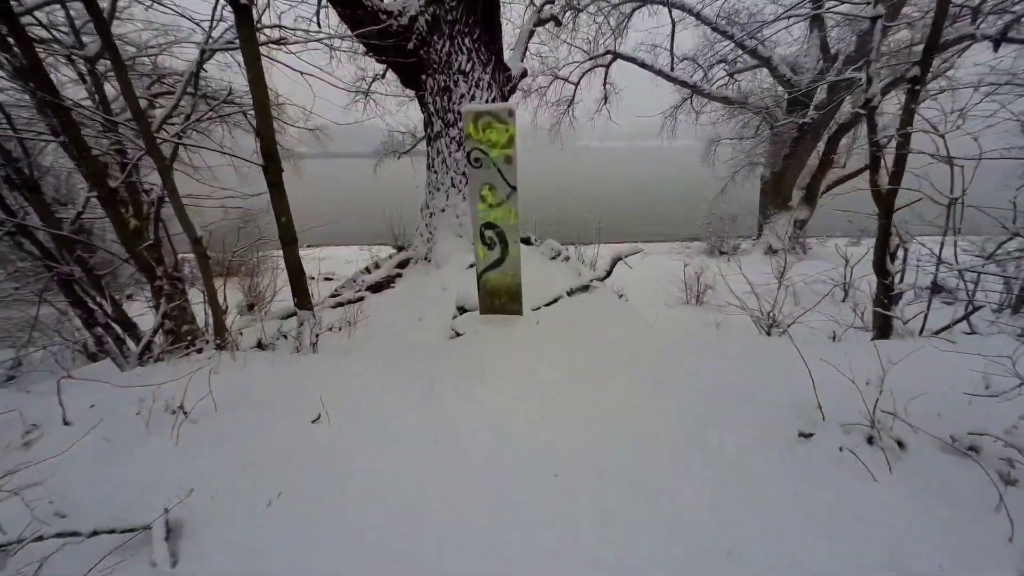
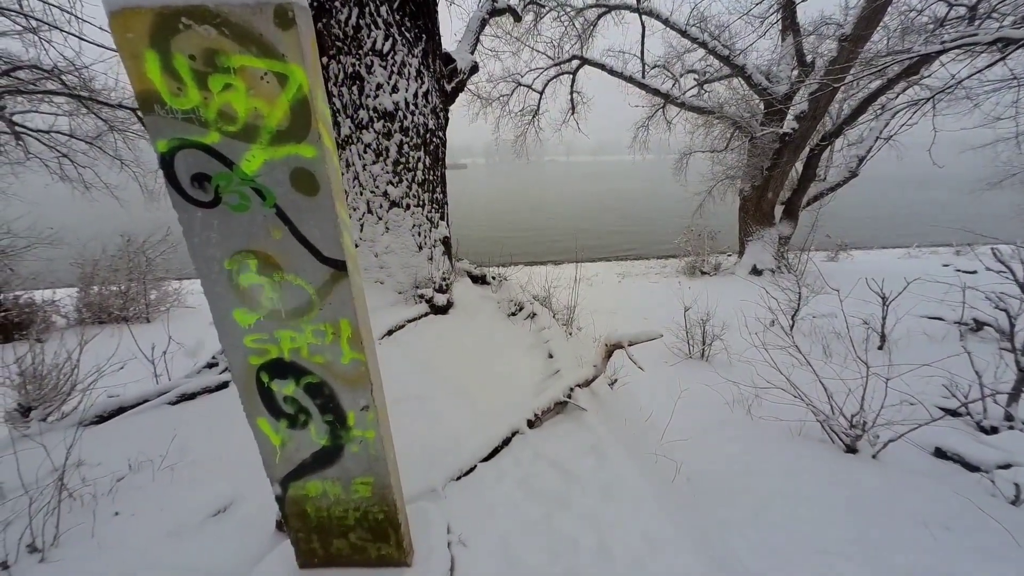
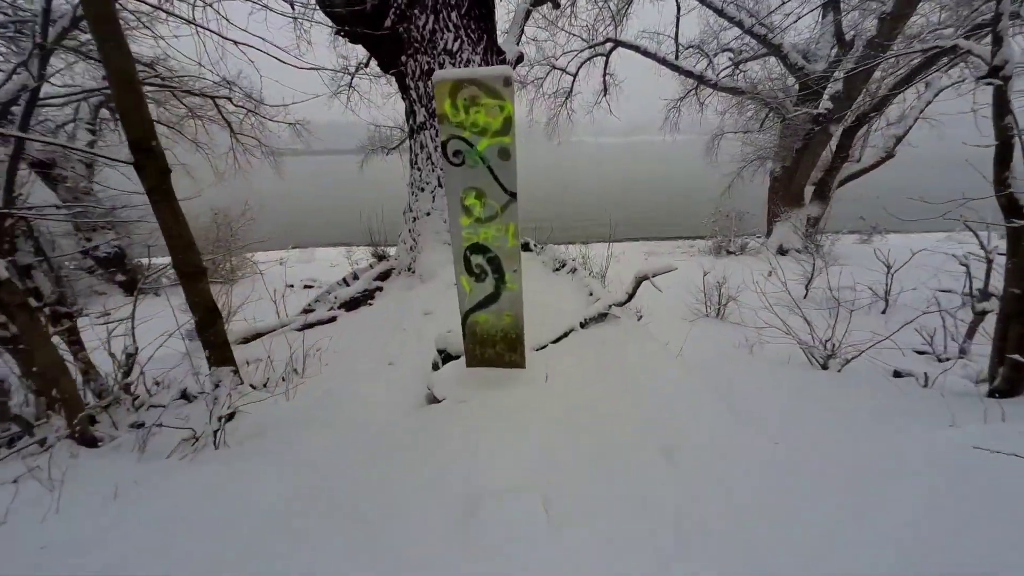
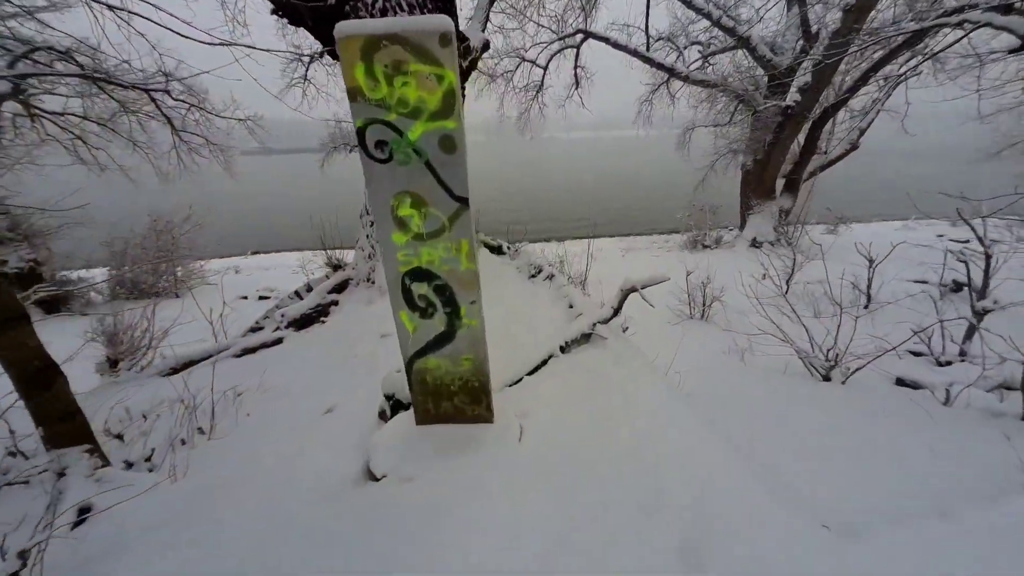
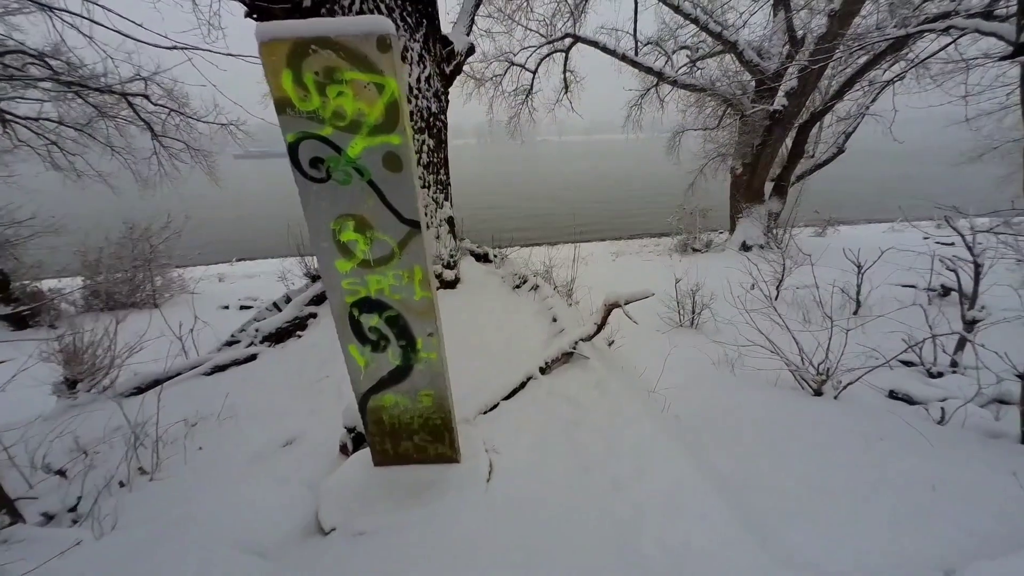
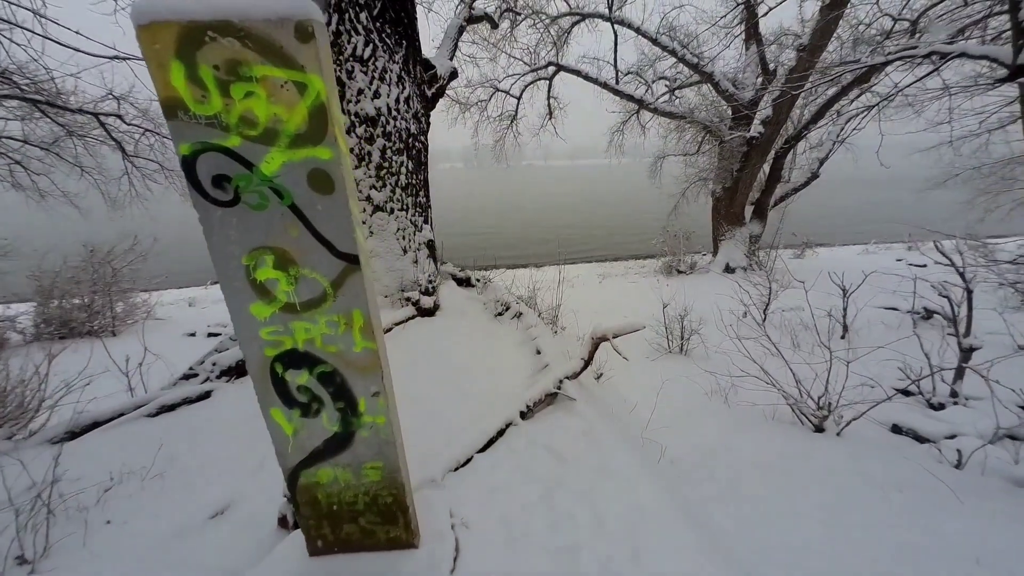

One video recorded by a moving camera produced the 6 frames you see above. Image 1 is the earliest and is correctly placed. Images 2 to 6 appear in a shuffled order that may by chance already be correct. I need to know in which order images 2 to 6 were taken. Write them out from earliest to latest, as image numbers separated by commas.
3, 4, 5, 6, 2
